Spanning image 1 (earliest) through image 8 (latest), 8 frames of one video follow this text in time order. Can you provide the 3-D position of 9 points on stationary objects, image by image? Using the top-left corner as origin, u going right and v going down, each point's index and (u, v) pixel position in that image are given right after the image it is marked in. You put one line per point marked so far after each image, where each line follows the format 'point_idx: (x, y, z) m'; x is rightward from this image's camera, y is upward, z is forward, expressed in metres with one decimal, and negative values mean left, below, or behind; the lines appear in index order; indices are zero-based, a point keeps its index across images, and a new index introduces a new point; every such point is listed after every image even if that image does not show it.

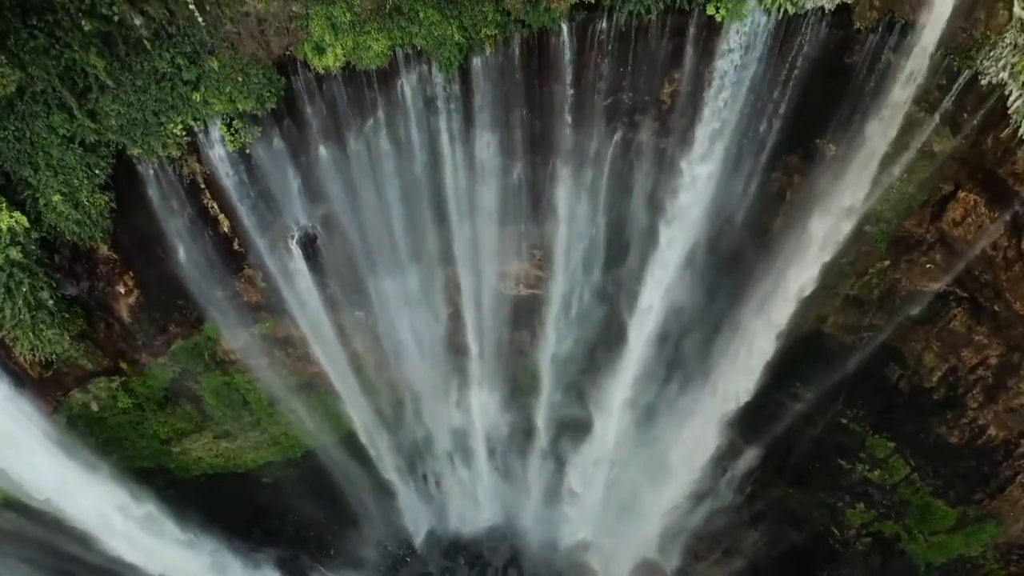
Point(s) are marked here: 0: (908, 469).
0: (+5.5, -2.6, +10.3) m
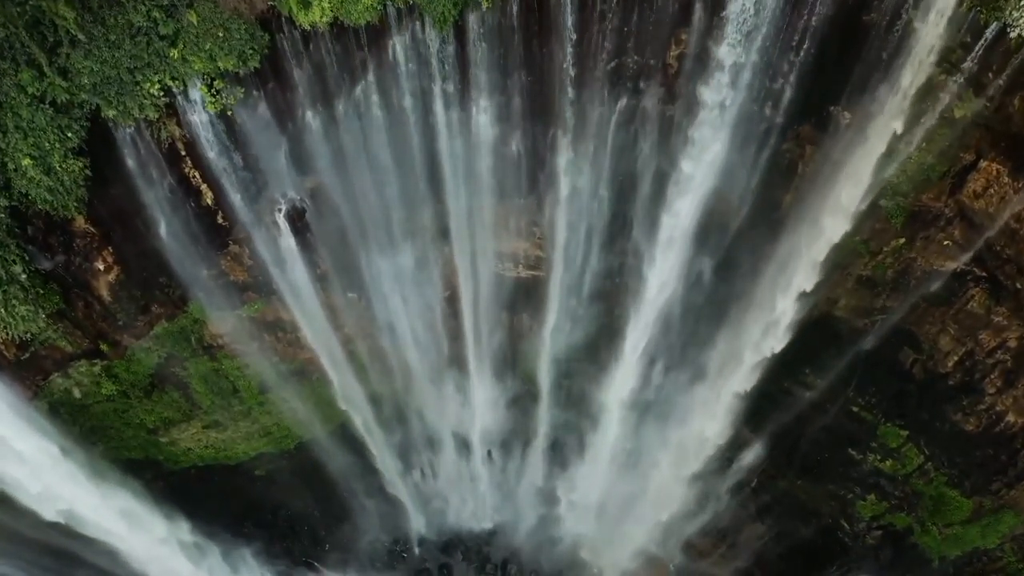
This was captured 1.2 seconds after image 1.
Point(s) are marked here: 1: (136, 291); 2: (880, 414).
0: (+5.5, -2.3, +9.9) m
1: (-4.5, 0.0, +8.7) m
2: (+4.9, -1.7, +9.9) m
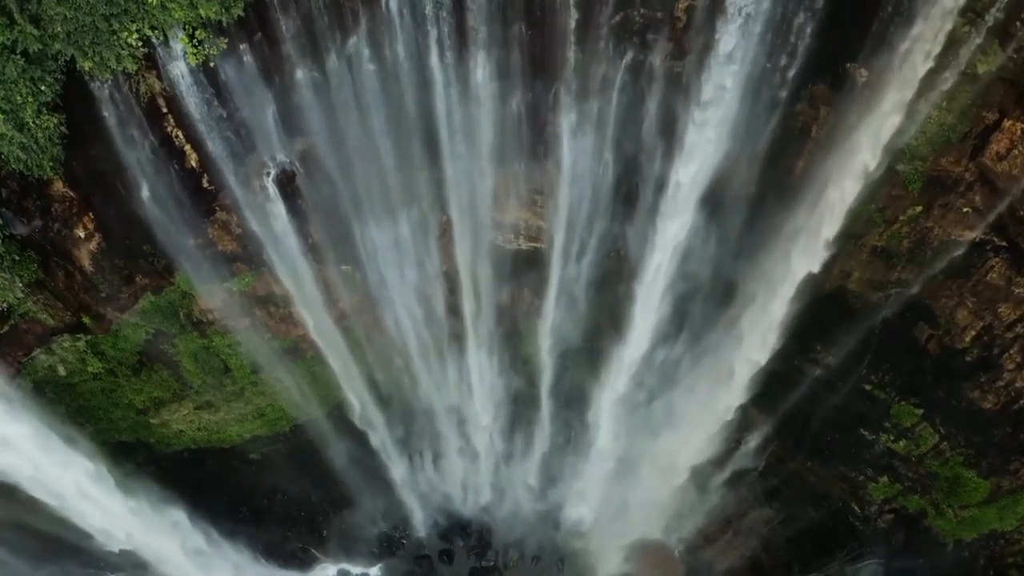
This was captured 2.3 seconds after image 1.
0: (+5.5, -2.0, +9.6) m
1: (-4.5, +0.4, +8.4) m
2: (+4.9, -1.3, +9.5) m
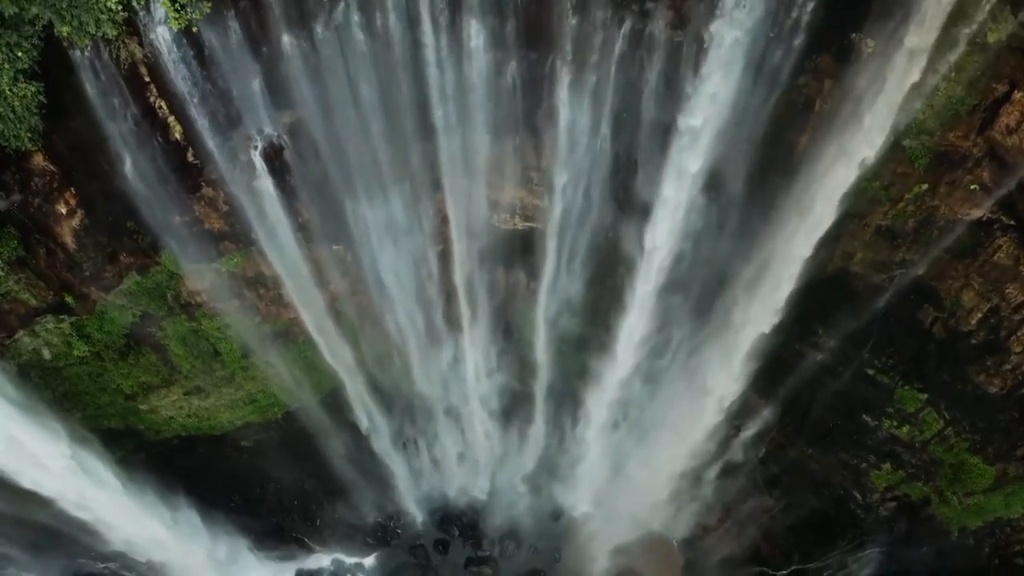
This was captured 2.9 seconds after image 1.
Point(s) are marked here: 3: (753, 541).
0: (+5.5, -1.7, +9.4) m
1: (-4.5, +0.6, +8.1) m
2: (+4.9, -1.1, +9.3) m
3: (+3.6, -3.8, +11.1) m
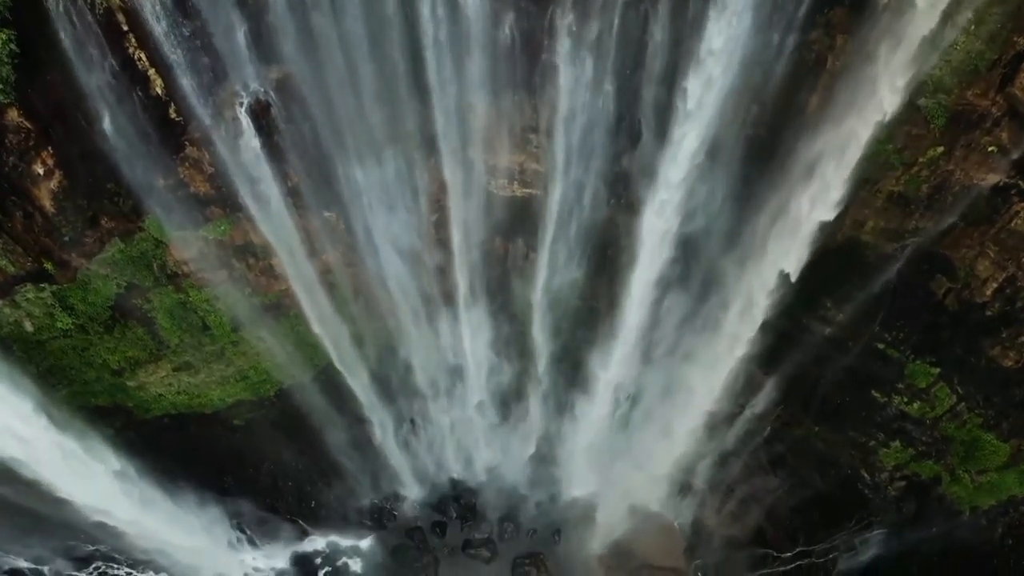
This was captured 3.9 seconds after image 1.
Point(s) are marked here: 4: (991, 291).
0: (+5.4, -1.4, +9.1) m
1: (-4.6, +0.9, +7.8) m
2: (+4.9, -0.8, +9.0) m
3: (+3.6, -3.4, +10.8) m
4: (+5.4, 0.0, +8.2) m
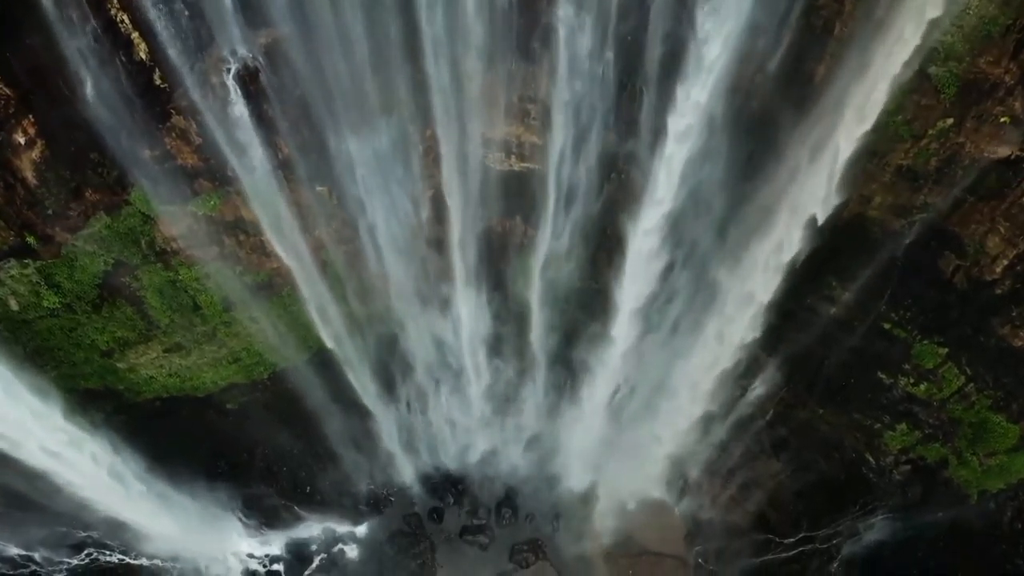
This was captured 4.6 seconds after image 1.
0: (+5.4, -1.1, +8.9) m
1: (-4.6, +1.2, +7.6) m
2: (+4.8, -0.5, +8.8) m
3: (+3.6, -3.2, +10.6) m
4: (+5.3, +0.2, +8.0) m
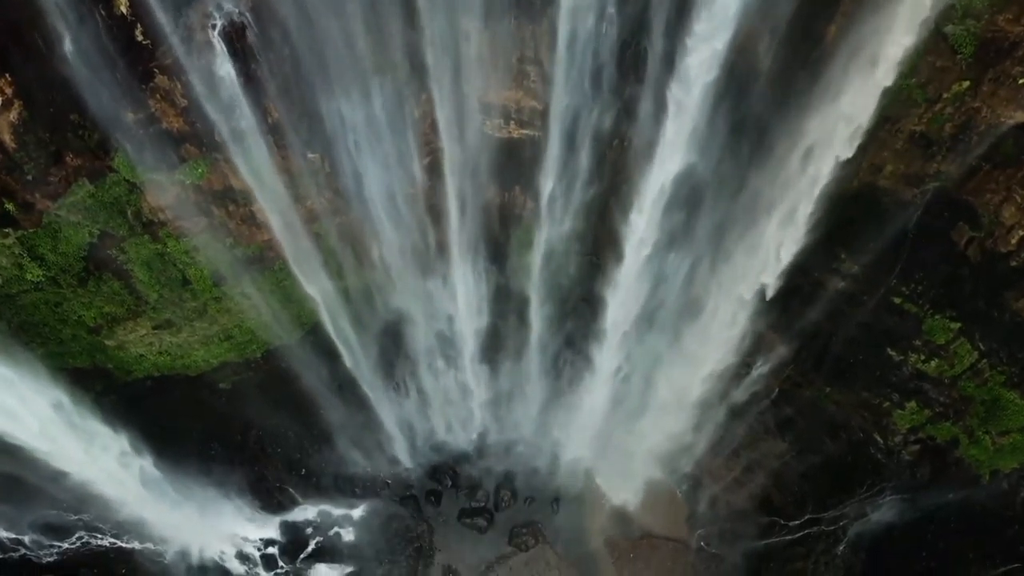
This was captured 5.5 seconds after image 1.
0: (+5.4, -0.8, +8.6) m
1: (-4.6, +1.5, +7.3) m
2: (+4.8, -0.2, +8.5) m
3: (+3.6, -2.8, +10.4) m
4: (+5.3, +0.5, +7.7) m
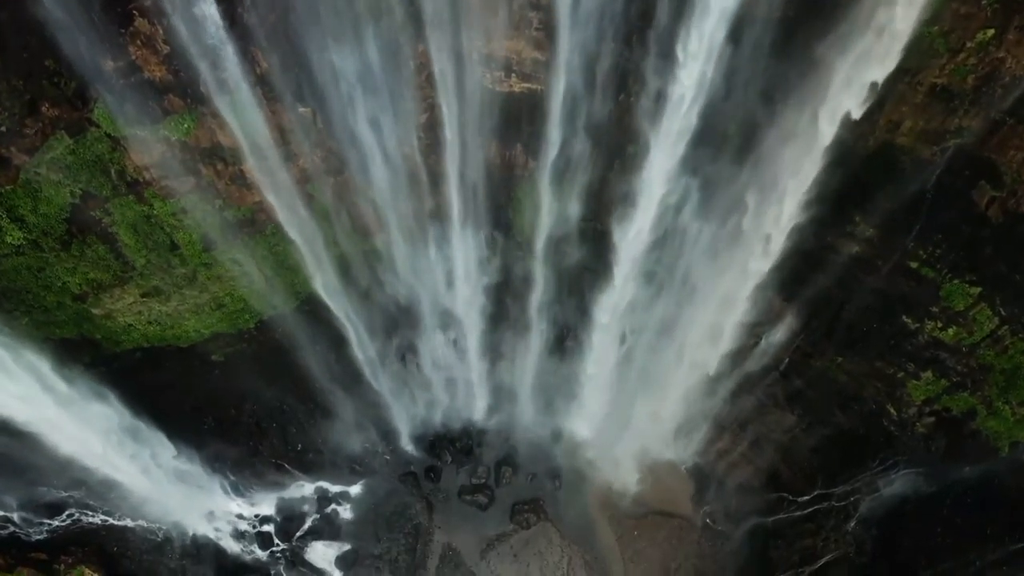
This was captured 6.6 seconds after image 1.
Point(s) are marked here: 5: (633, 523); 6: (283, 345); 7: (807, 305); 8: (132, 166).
0: (+5.4, -0.4, +8.3) m
1: (-4.6, +1.8, +6.9) m
2: (+4.8, +0.2, +8.2) m
3: (+3.6, -2.4, +10.0) m
4: (+5.3, +0.9, +7.4) m
5: (+1.7, -3.3, +10.4) m
6: (-3.2, -0.8, +10.1) m
7: (+3.8, -0.2, +9.2) m
8: (-4.0, +1.3, +7.7) m
